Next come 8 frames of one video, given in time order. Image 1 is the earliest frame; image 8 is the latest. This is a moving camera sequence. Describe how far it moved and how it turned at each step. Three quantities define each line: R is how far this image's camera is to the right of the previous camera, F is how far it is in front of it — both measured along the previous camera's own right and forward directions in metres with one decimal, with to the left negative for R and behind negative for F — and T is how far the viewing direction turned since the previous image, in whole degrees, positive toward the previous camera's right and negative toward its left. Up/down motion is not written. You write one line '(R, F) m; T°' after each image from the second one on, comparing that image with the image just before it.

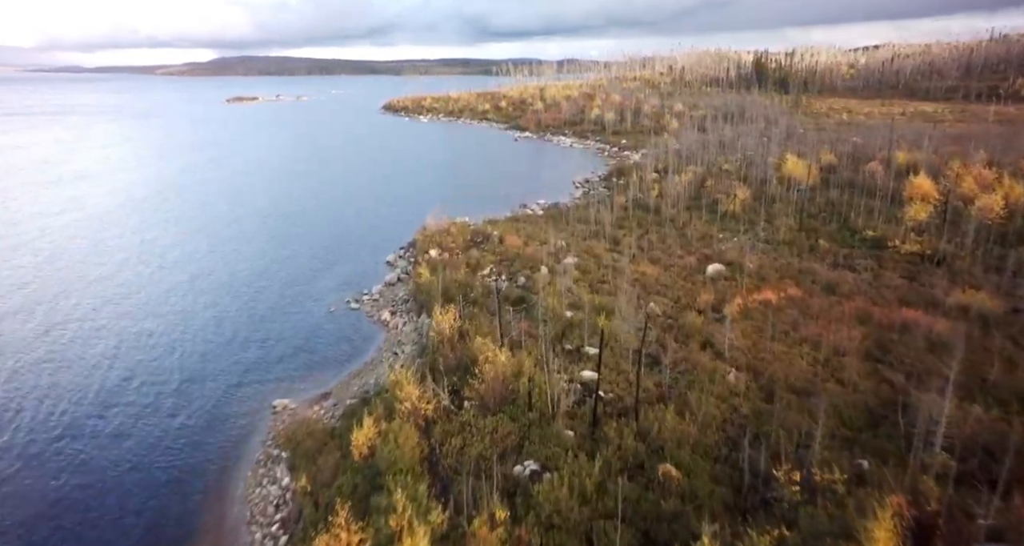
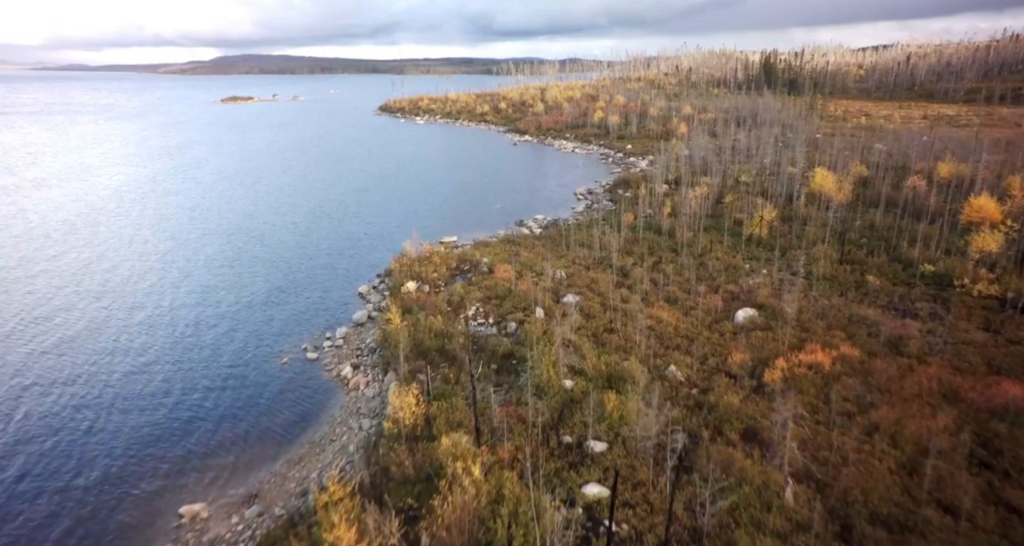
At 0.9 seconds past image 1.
(+0.3, +2.7) m; 0°
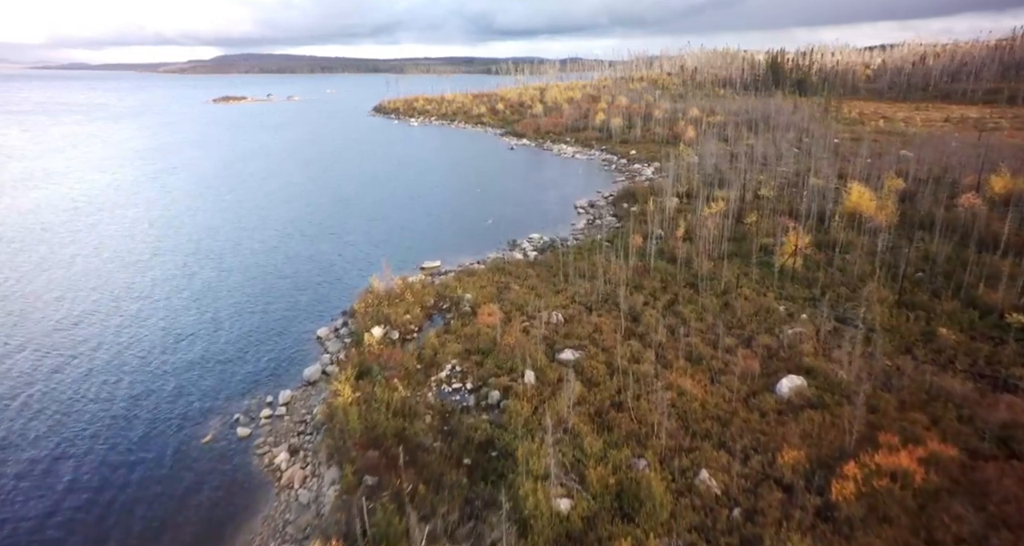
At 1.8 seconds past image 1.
(+0.3, +2.8) m; 0°
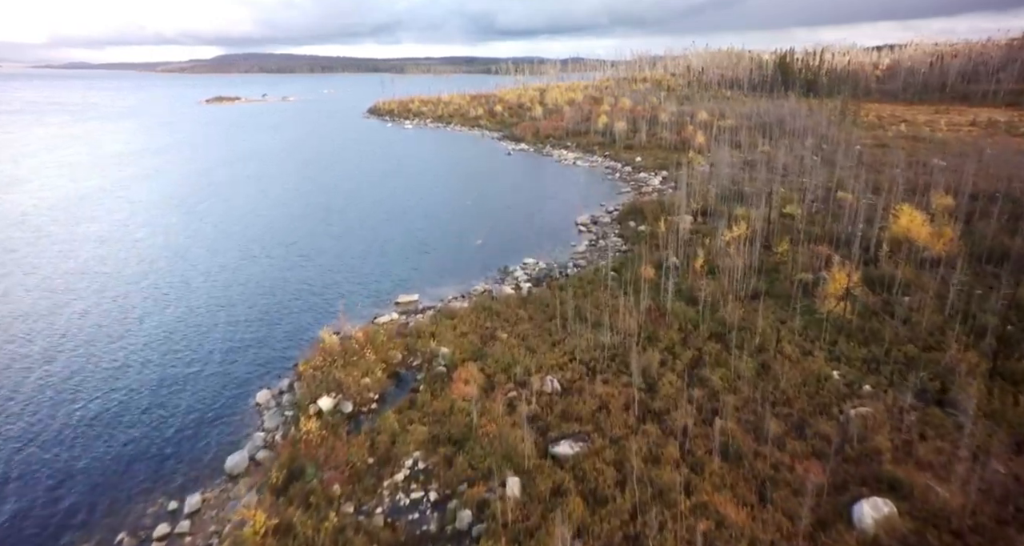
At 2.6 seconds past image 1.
(+0.3, +2.8) m; 0°
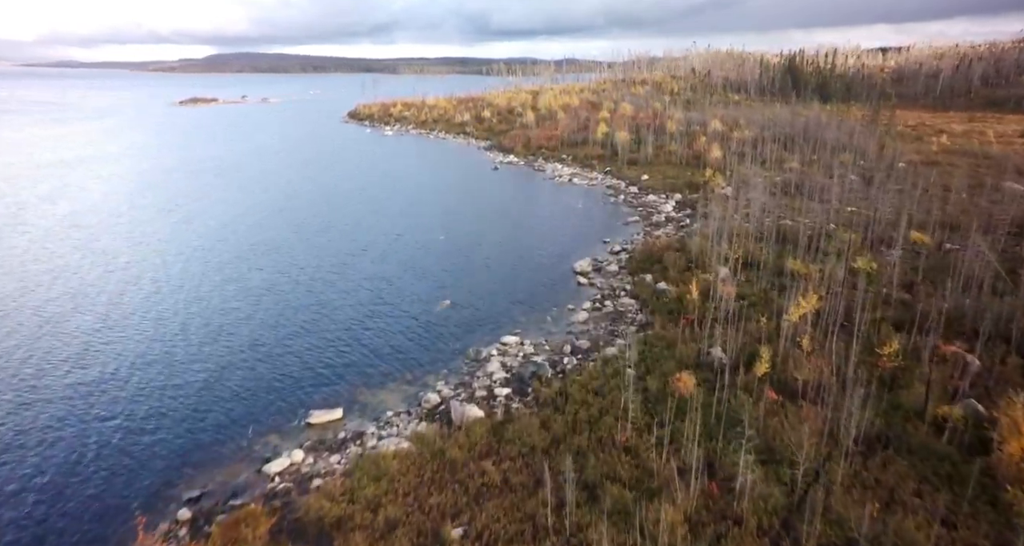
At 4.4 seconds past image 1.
(+0.5, +5.5) m; +1°
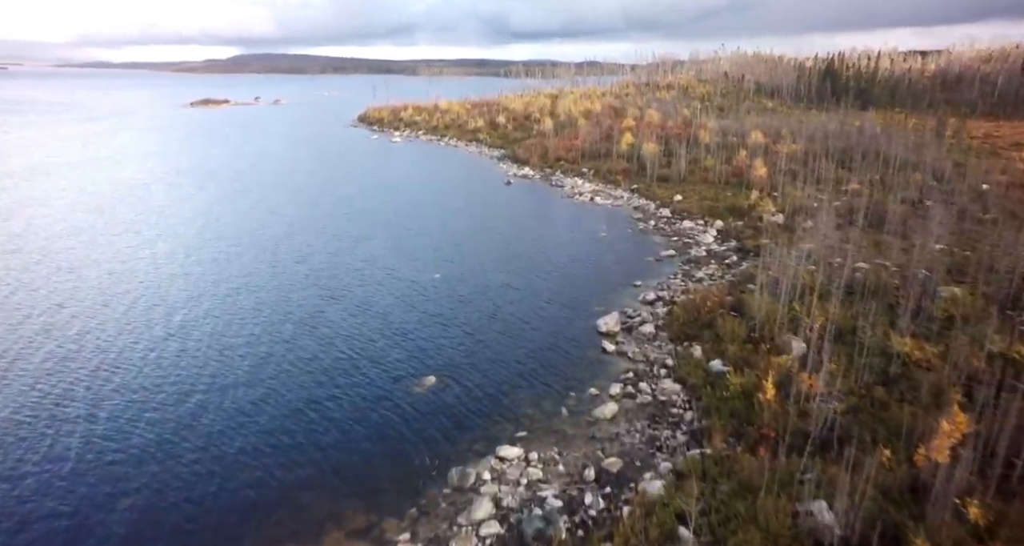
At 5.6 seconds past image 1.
(+0.2, +4.0) m; -2°
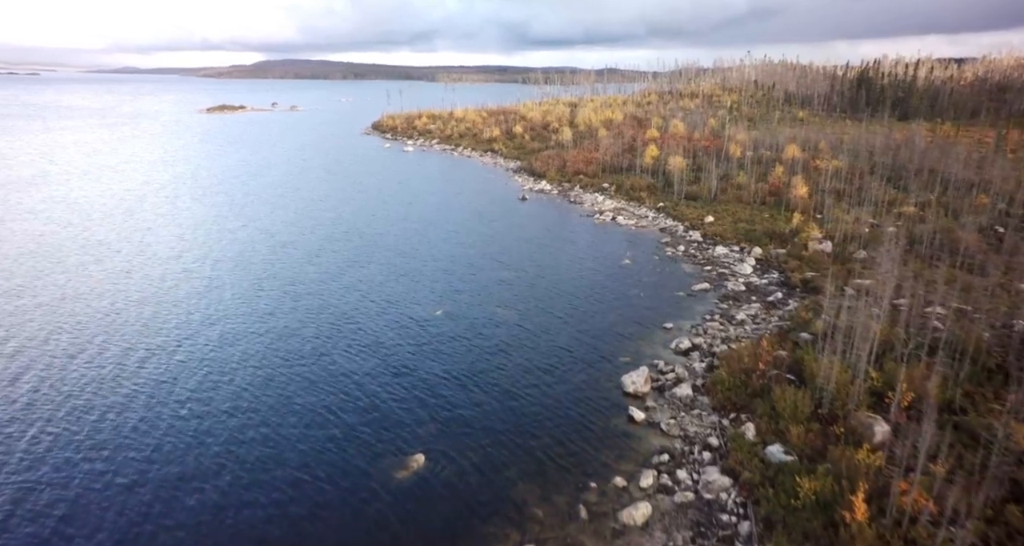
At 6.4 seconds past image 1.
(+0.1, +2.4) m; -2°
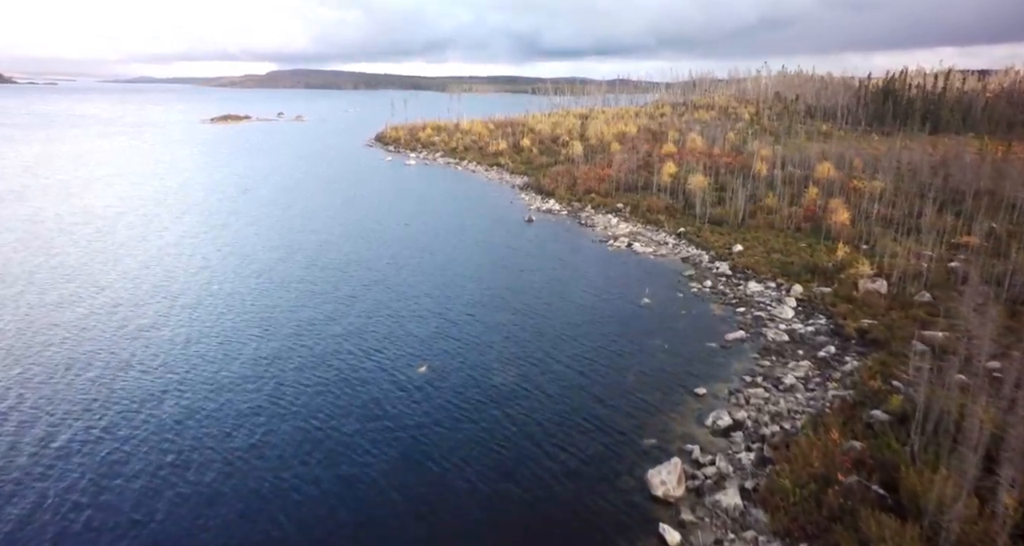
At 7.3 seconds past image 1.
(+0.2, +2.8) m; -1°
